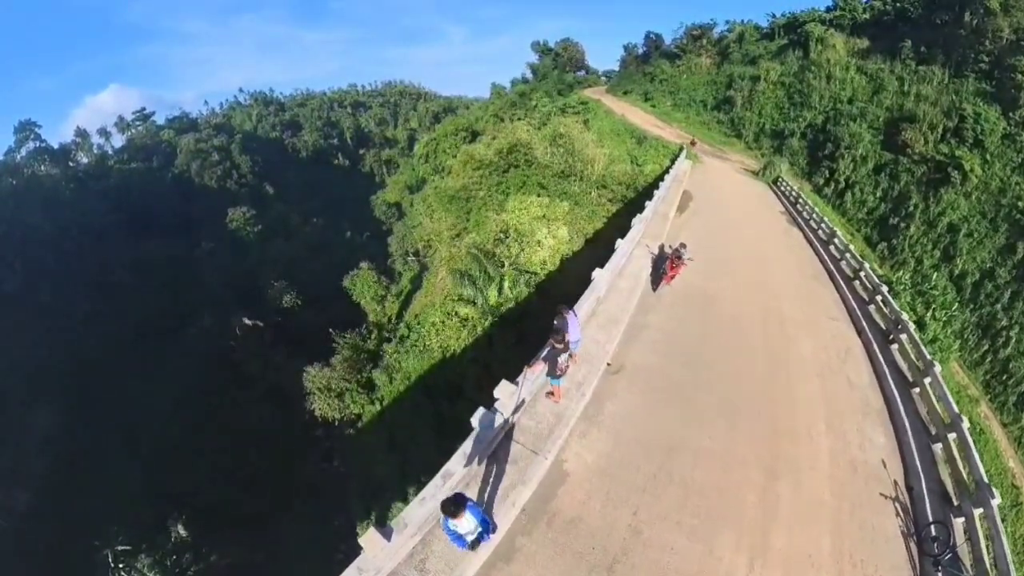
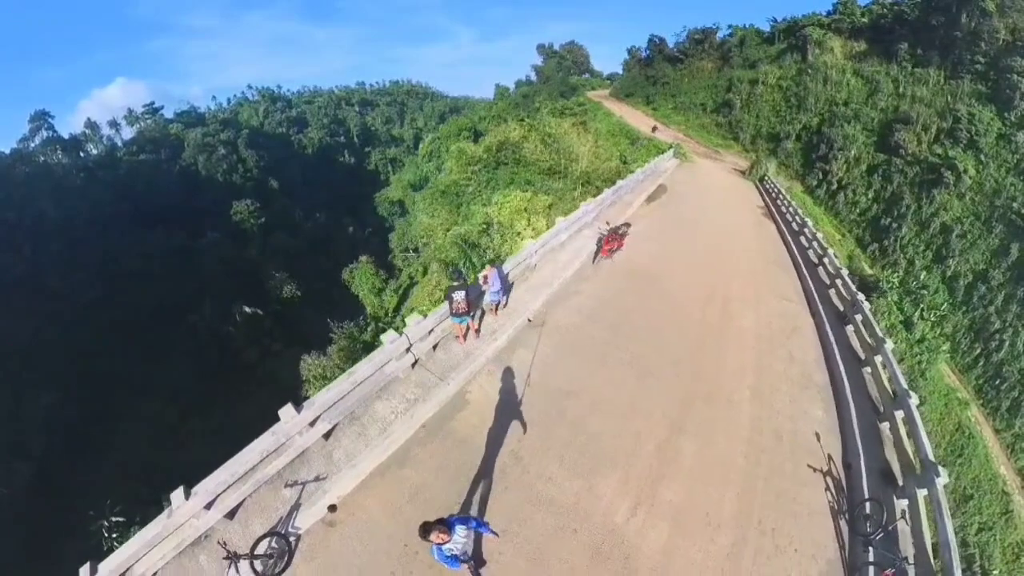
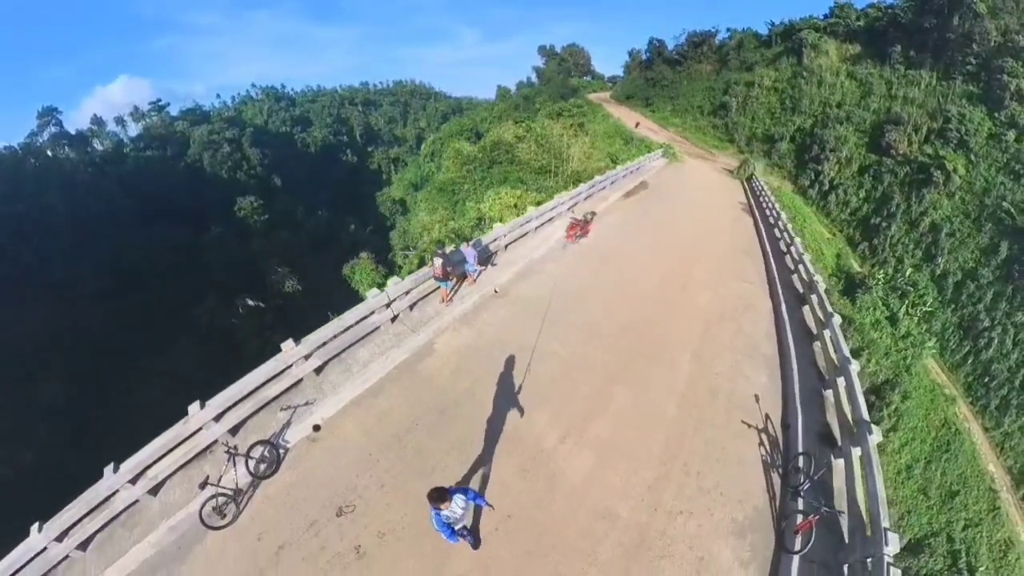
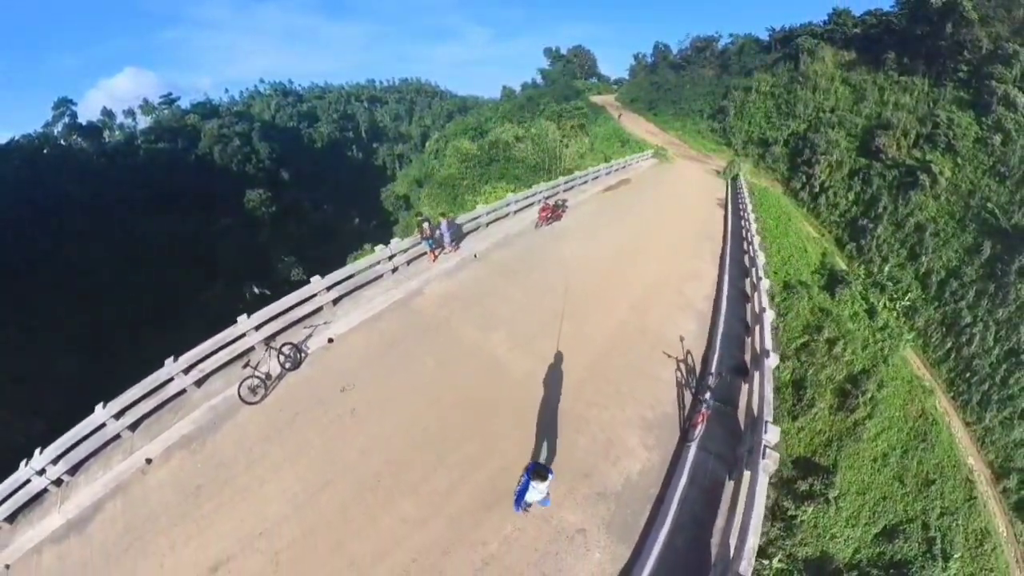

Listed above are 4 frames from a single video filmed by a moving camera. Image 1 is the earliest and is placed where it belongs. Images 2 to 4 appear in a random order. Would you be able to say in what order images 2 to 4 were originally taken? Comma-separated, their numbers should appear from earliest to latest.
2, 3, 4
